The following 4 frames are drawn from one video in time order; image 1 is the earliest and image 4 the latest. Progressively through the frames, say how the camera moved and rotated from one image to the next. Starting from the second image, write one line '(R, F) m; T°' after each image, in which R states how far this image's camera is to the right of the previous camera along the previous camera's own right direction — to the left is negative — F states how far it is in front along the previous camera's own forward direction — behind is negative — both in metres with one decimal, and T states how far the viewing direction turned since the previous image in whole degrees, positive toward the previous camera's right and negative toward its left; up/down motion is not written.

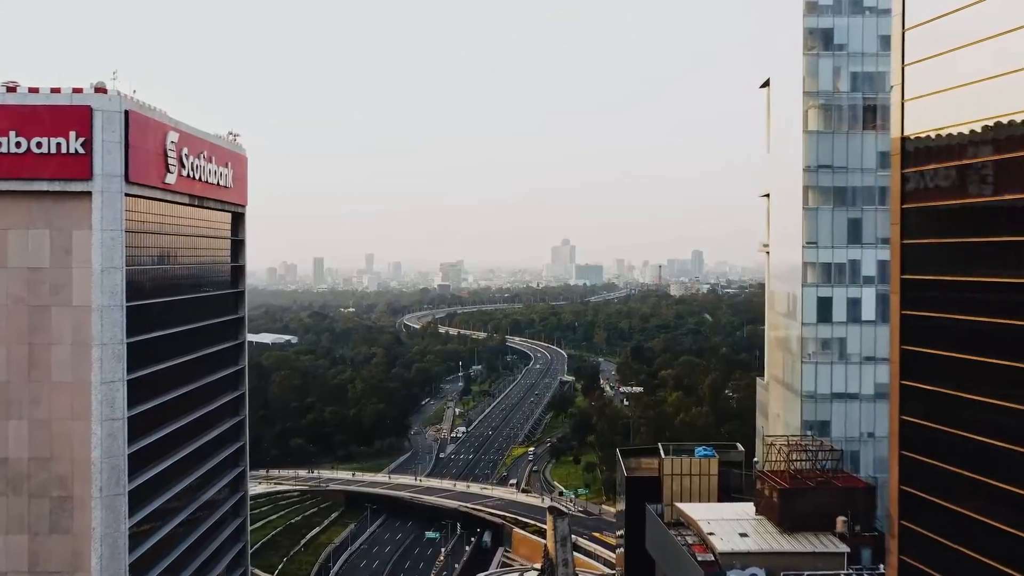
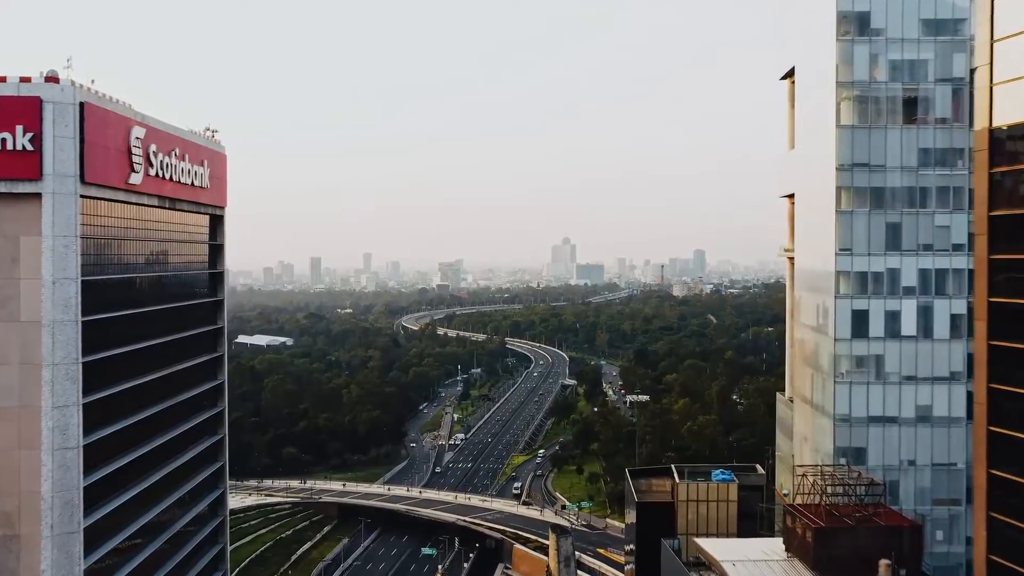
(0.0, +2.2) m; 0°
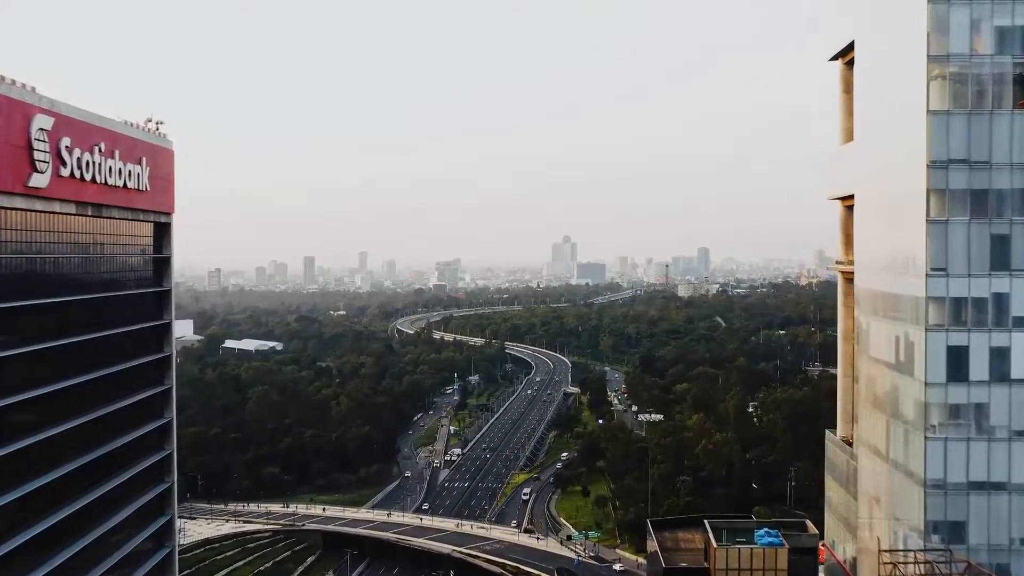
(-0.1, +4.2) m; 0°
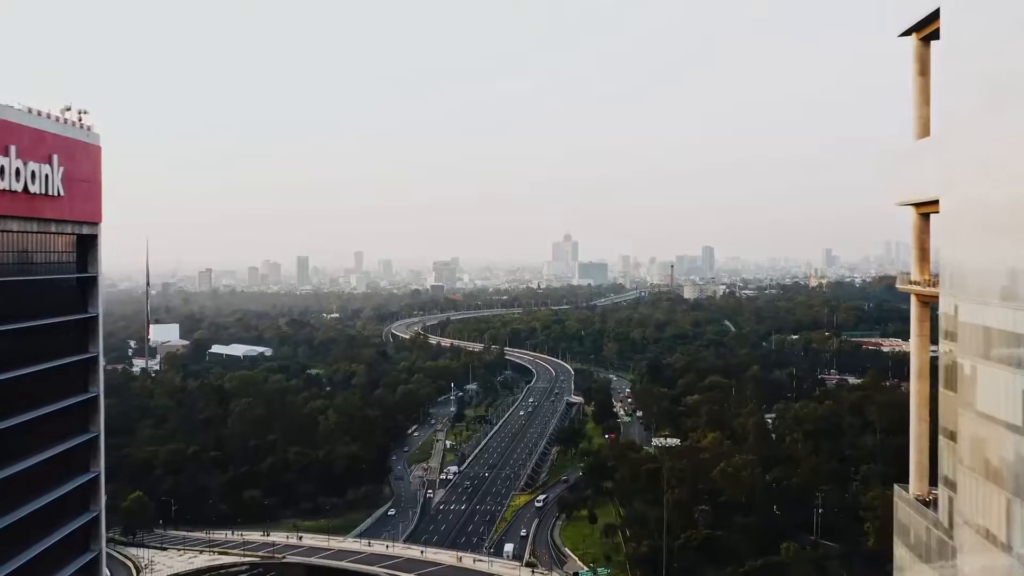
(-0.1, +4.1) m; 0°
